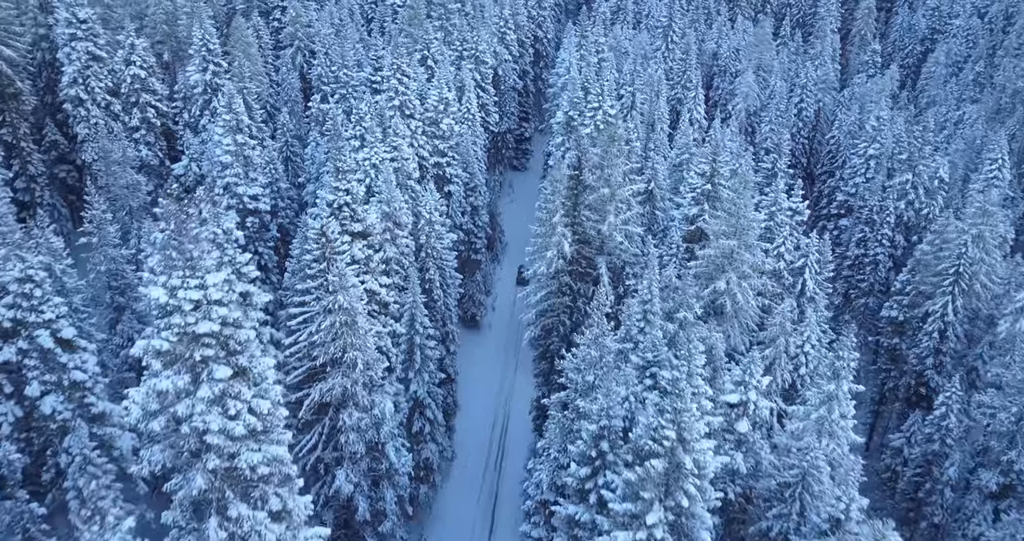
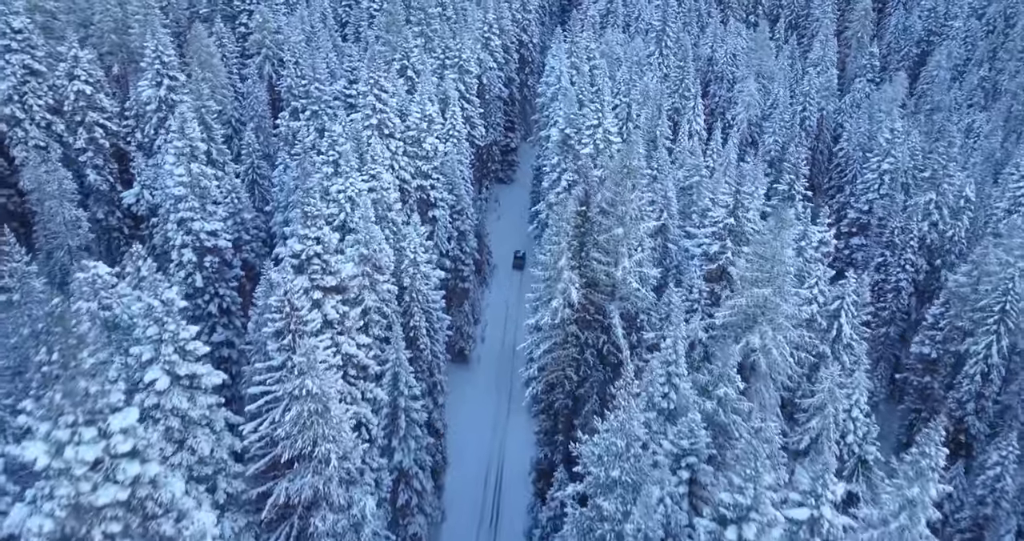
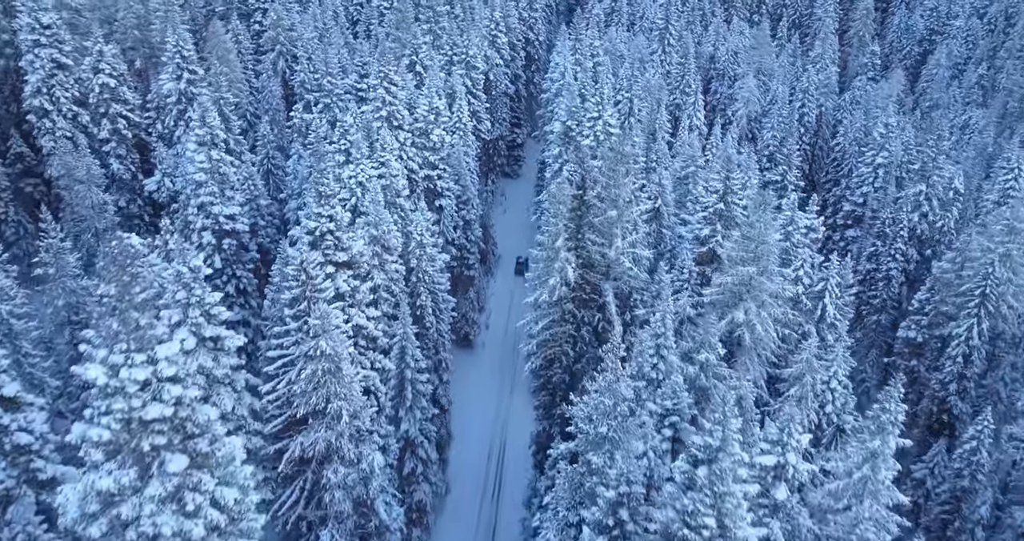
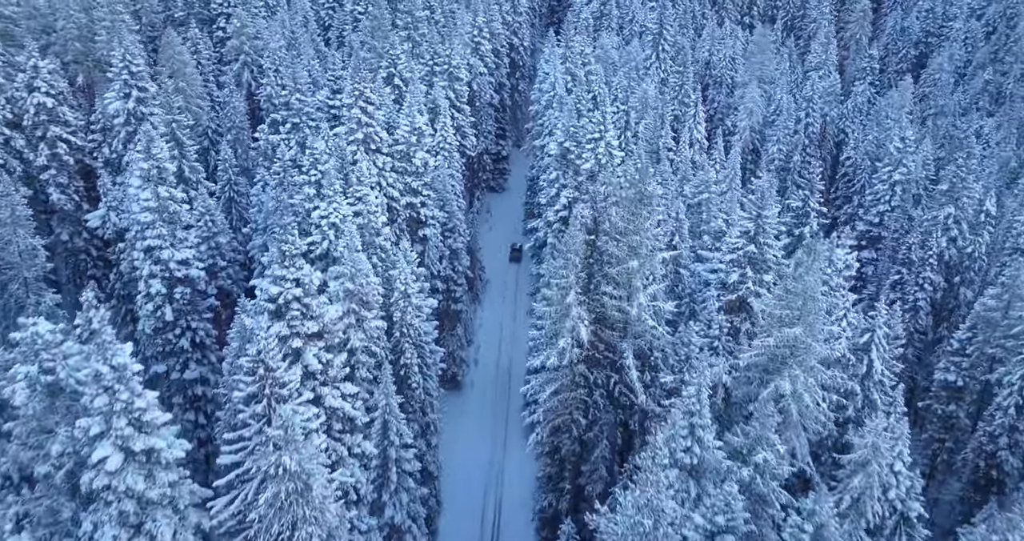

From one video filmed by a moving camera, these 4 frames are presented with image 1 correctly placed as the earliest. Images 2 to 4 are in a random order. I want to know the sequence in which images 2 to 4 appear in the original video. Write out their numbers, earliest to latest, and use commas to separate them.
3, 2, 4
